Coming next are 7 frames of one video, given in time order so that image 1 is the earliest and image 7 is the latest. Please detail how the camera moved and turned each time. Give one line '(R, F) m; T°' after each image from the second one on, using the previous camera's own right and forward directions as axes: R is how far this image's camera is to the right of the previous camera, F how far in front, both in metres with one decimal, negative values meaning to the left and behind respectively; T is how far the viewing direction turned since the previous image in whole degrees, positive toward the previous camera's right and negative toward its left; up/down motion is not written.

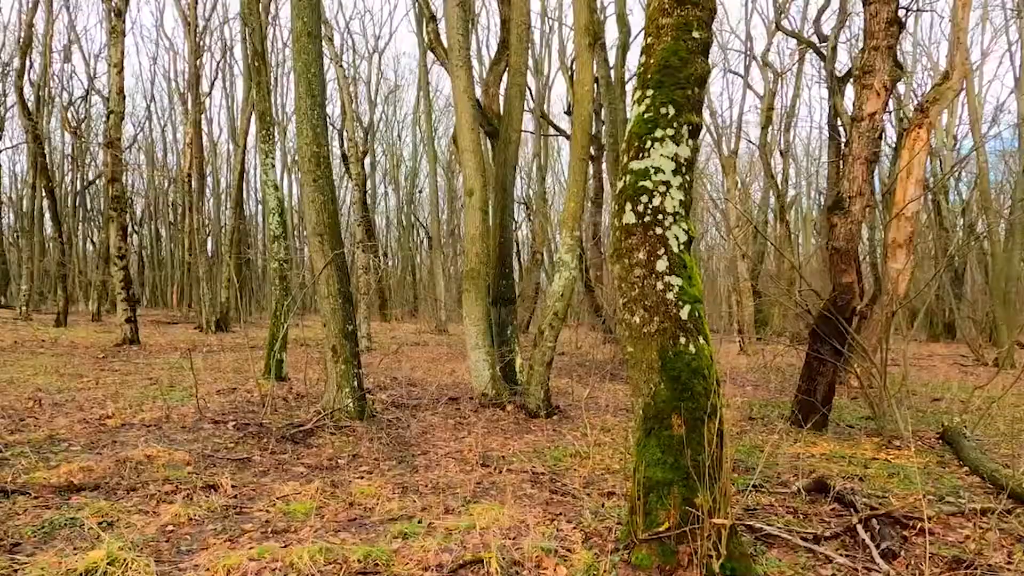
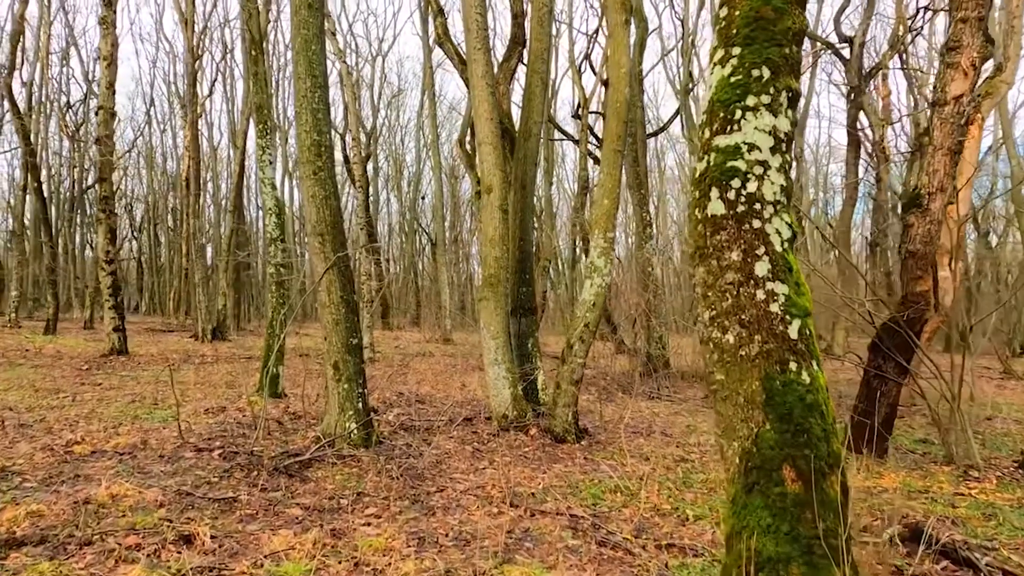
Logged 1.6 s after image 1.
(-0.2, +0.9) m; 0°
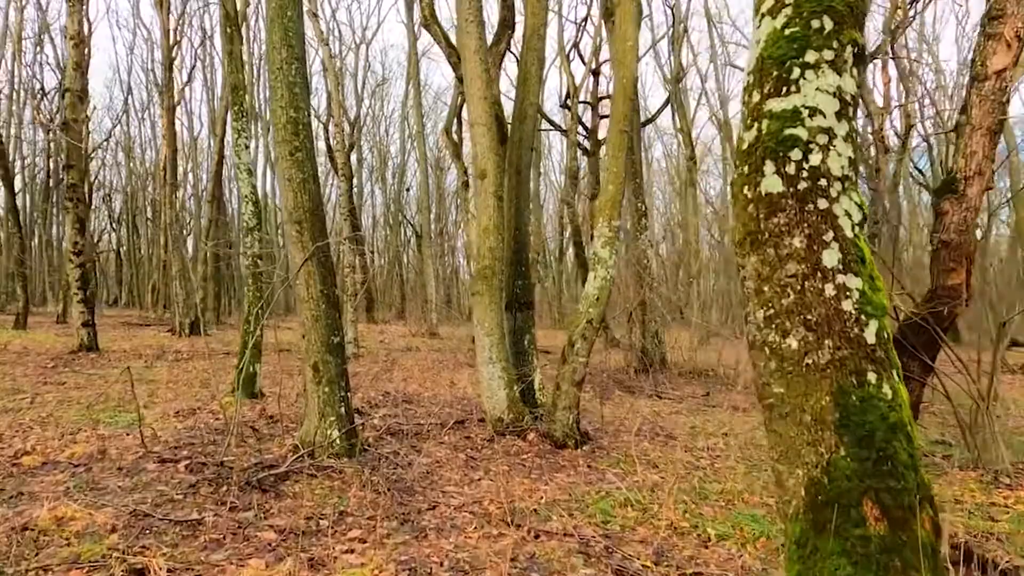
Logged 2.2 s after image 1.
(-0.1, +0.6) m; +1°
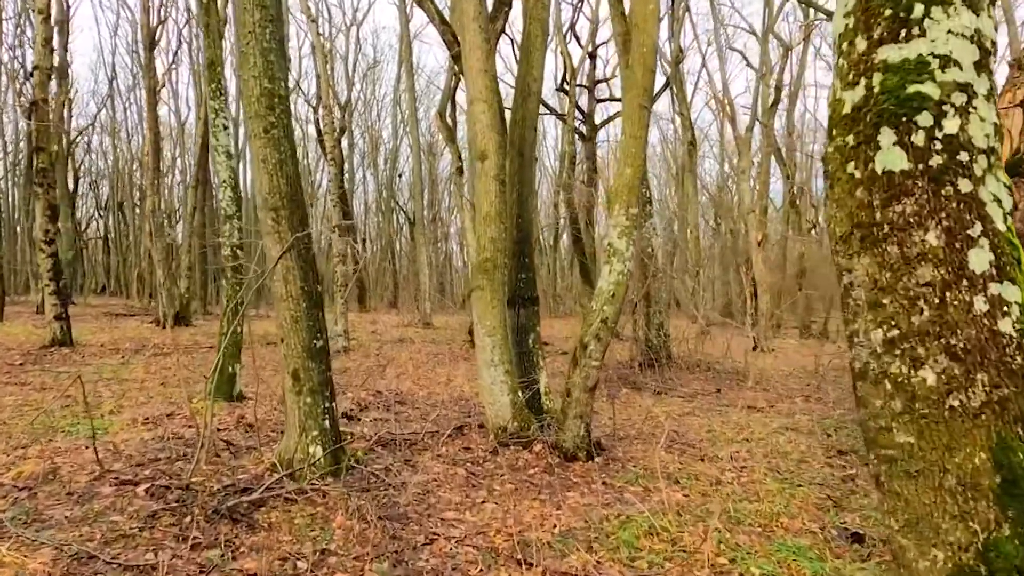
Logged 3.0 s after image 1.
(-0.1, +0.7) m; +1°
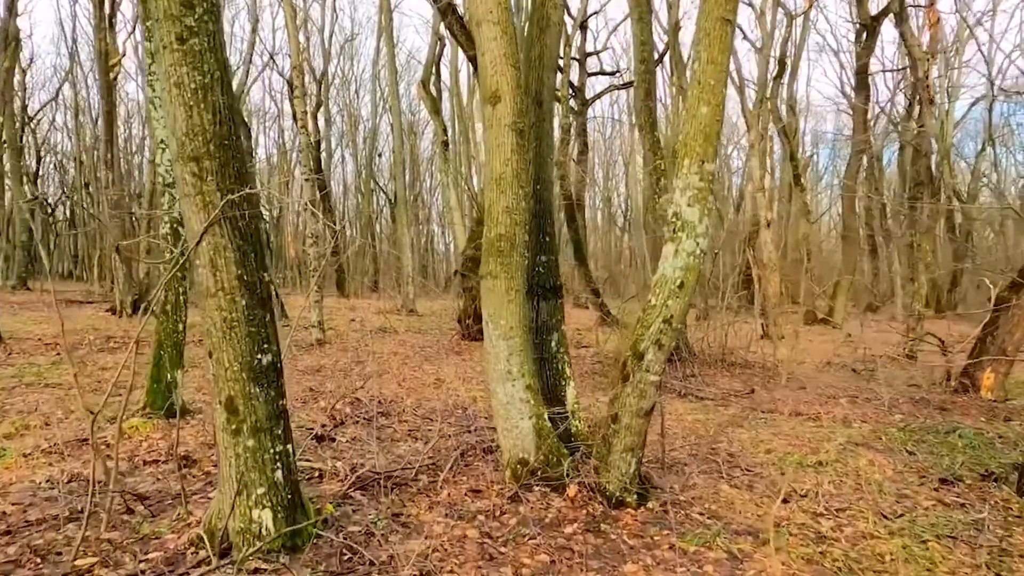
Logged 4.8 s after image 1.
(-0.3, +1.7) m; +1°
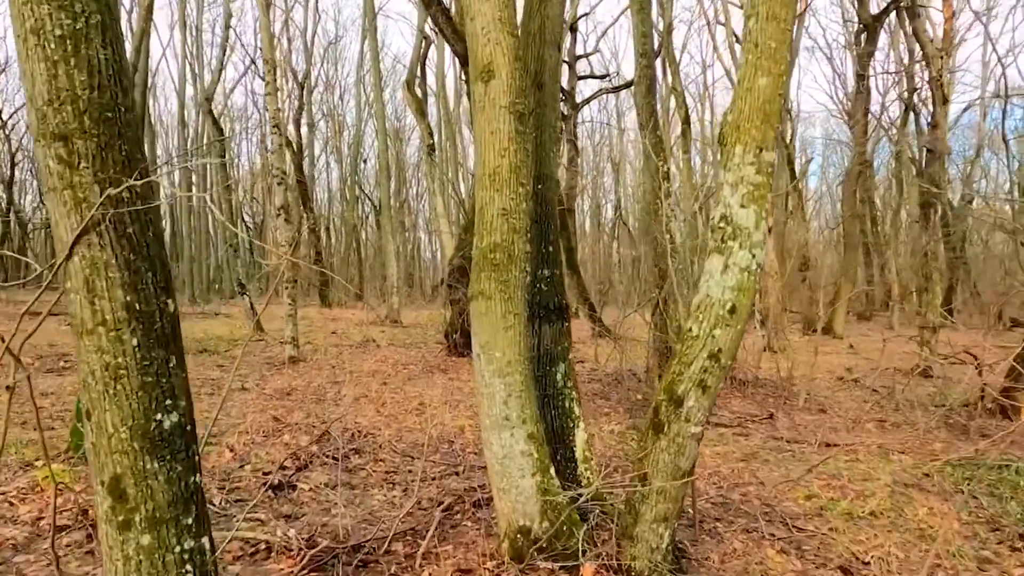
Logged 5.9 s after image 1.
(-0.1, +1.0) m; +1°
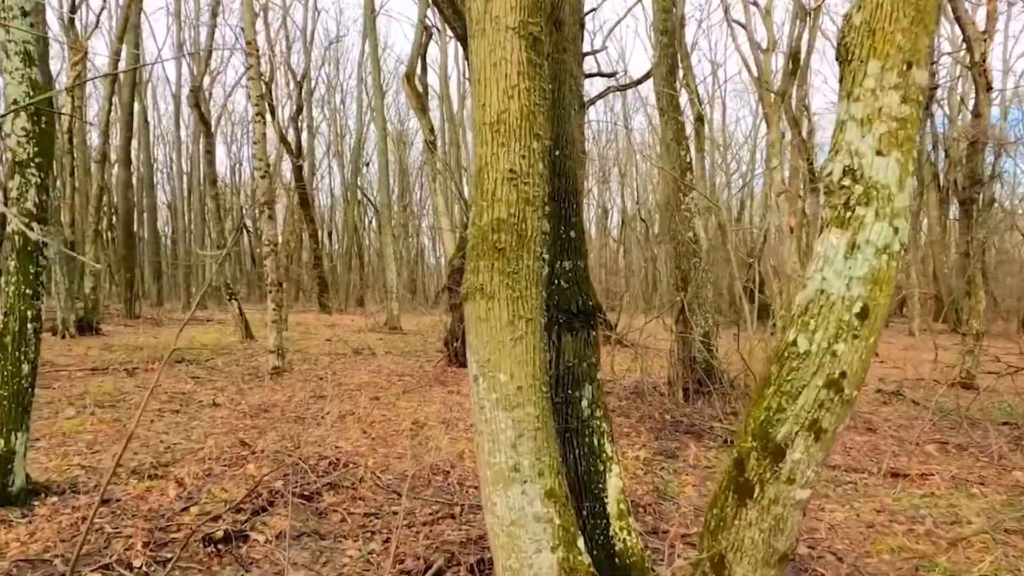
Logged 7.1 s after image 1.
(0.0, +1.1) m; 0°
